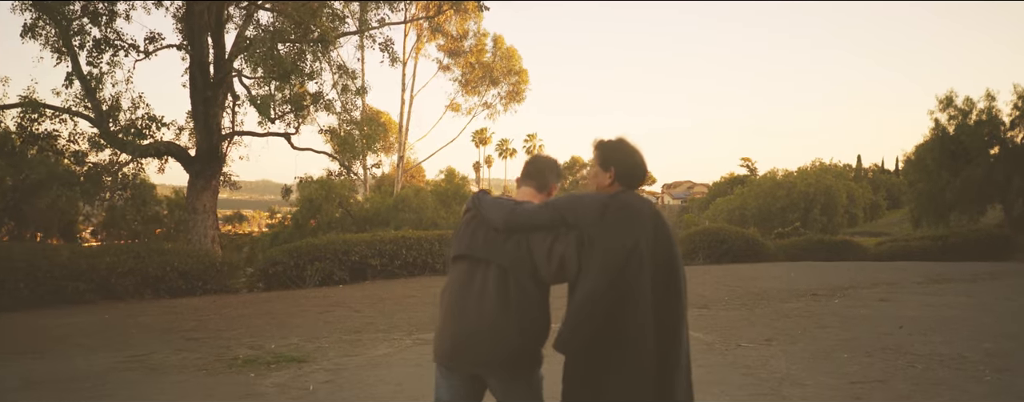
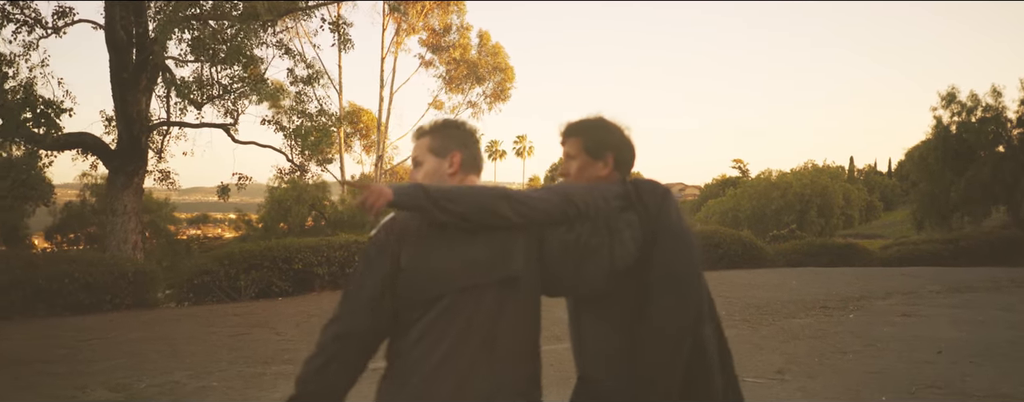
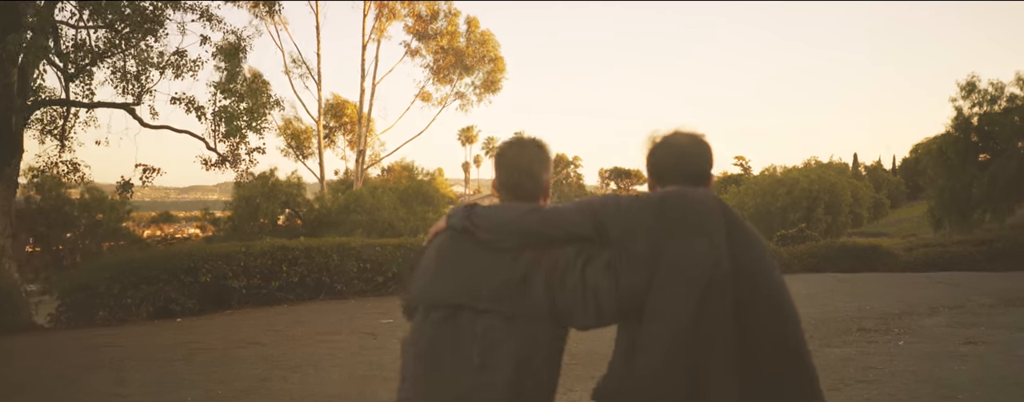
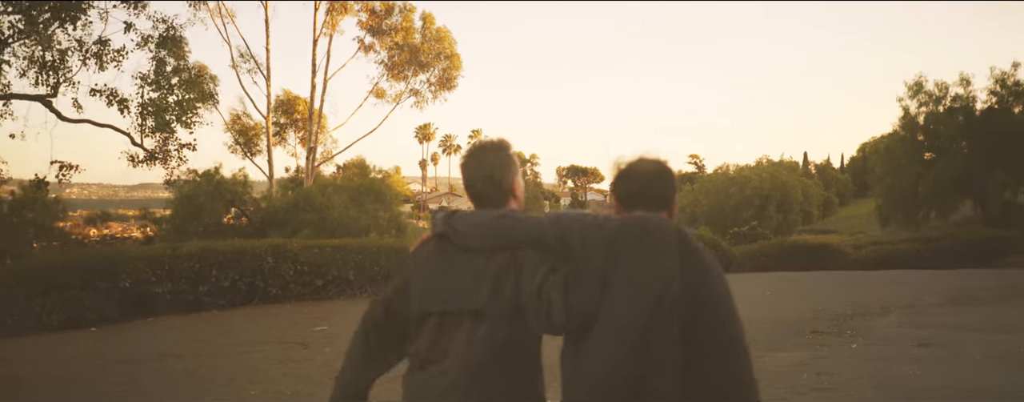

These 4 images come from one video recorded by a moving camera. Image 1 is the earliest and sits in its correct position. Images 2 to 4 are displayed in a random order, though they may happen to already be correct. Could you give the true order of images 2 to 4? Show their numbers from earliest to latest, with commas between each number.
2, 3, 4
